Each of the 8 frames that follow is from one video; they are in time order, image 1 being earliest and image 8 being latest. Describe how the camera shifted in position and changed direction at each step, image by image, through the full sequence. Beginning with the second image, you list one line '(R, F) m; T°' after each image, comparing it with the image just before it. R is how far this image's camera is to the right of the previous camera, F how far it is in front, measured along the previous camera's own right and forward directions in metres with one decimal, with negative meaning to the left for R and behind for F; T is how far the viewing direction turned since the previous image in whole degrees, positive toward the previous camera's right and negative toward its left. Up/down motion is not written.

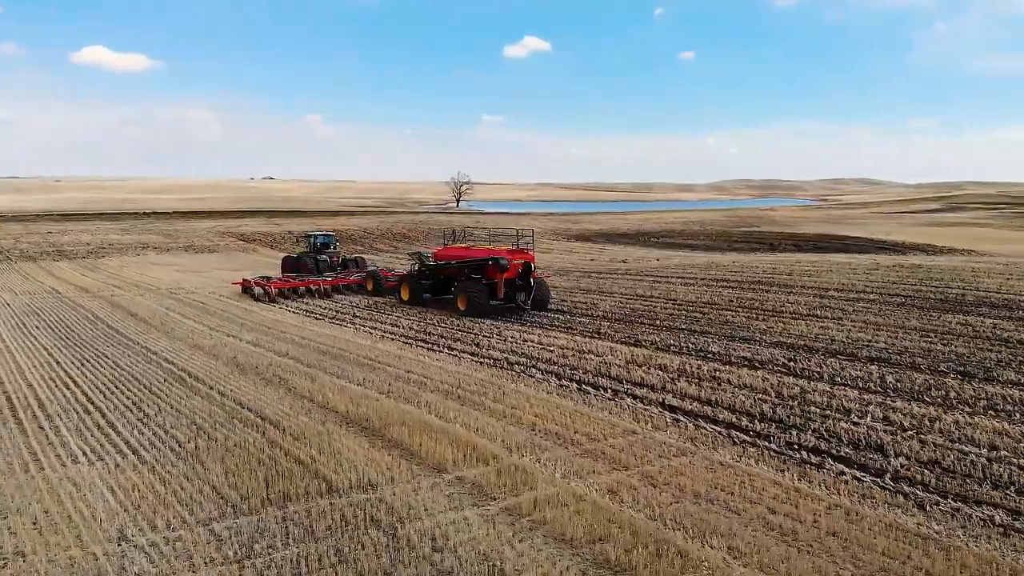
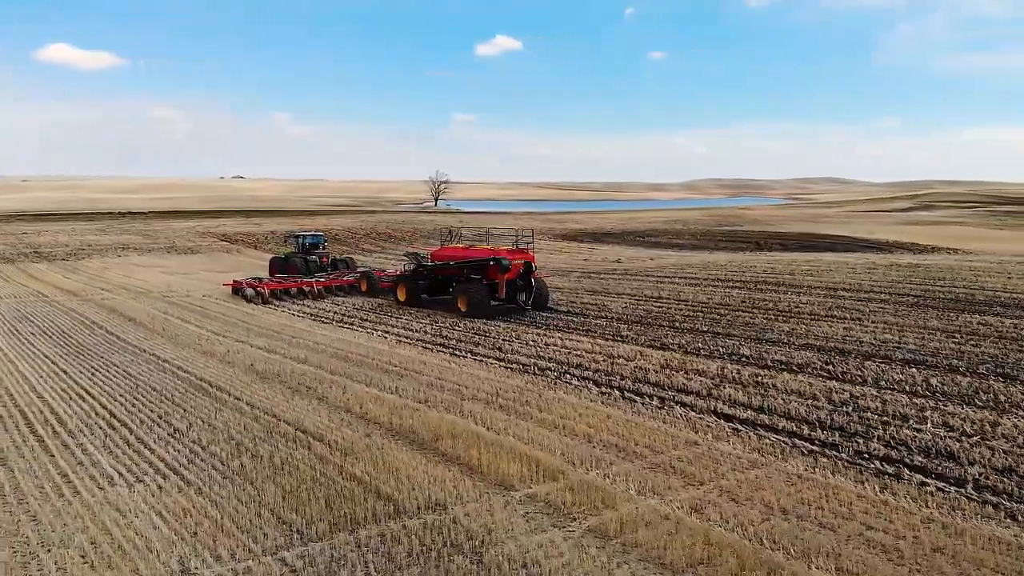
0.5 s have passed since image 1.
(-0.8, +0.4) m; +2°
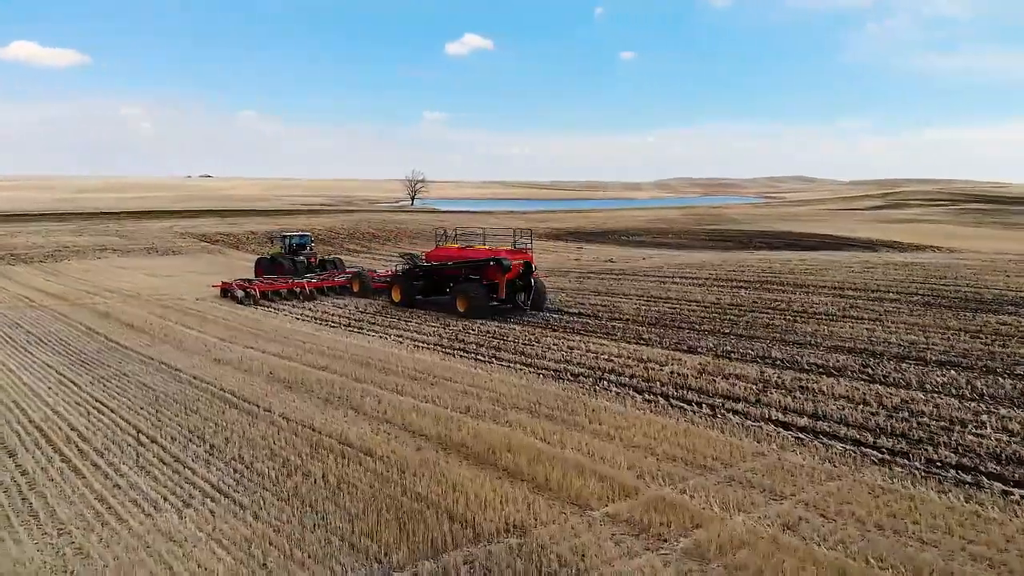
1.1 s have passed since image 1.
(-0.8, +0.4) m; +2°
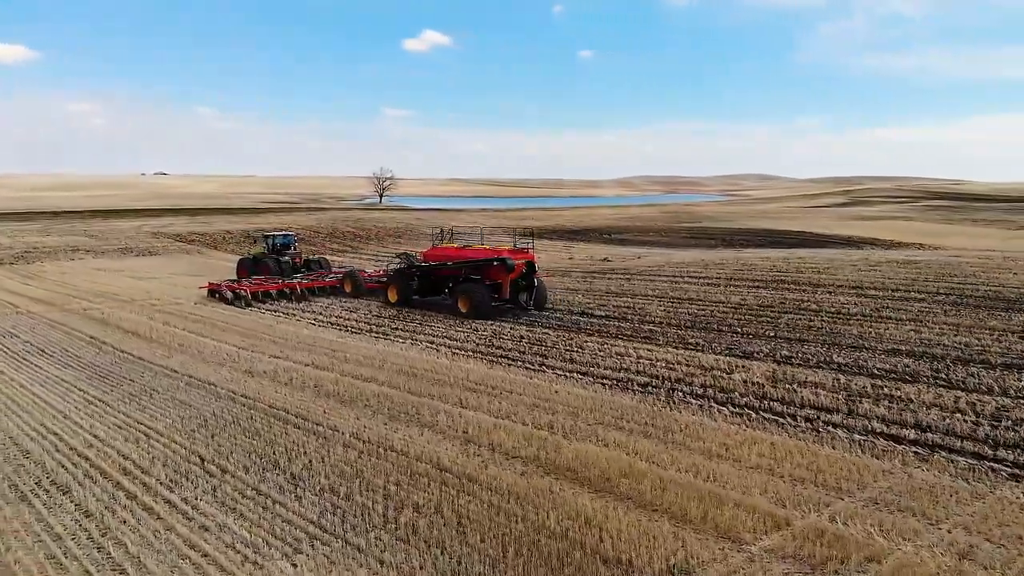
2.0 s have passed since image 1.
(-1.2, +0.7) m; +3°
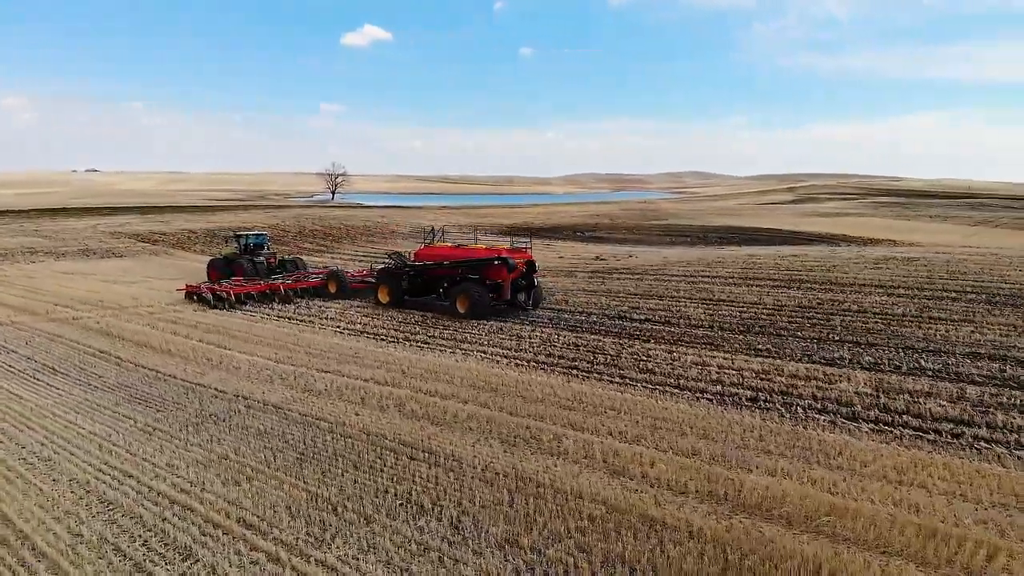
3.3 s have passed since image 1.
(-1.7, +0.9) m; +4°
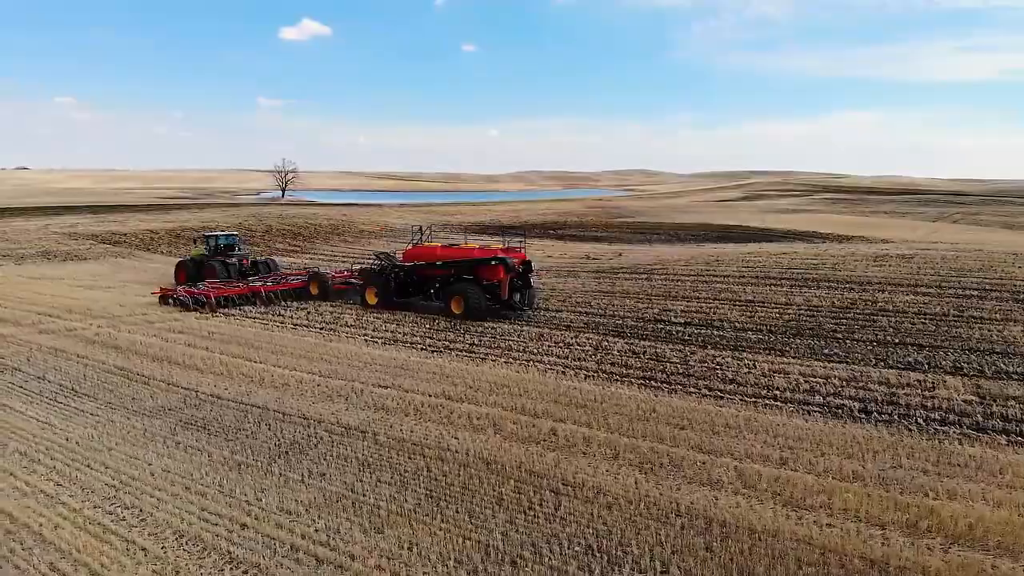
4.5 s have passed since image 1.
(-1.5, +0.8) m; +4°
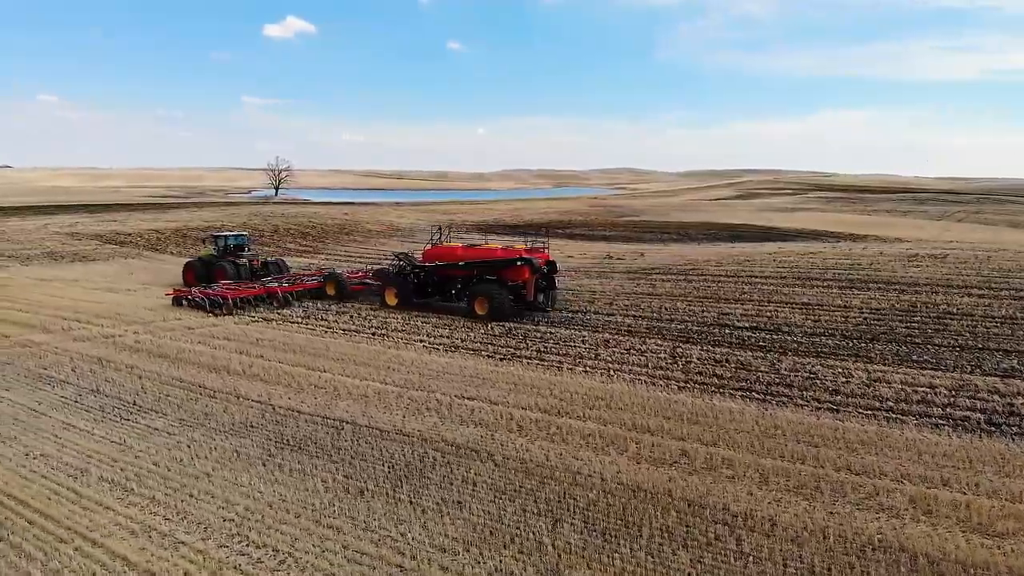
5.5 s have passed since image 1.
(-1.2, +0.6) m; +1°
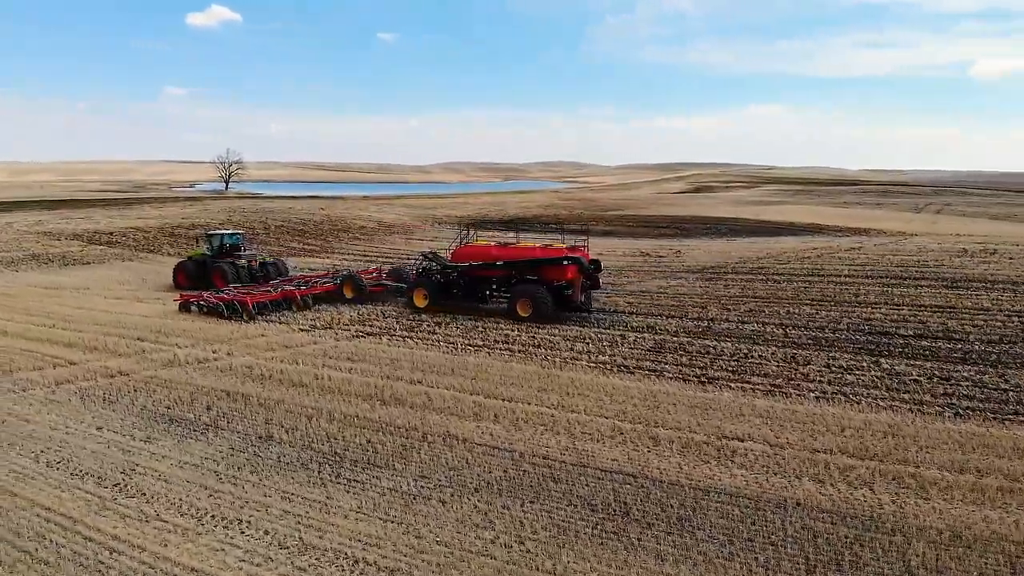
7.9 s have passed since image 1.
(-3.0, +1.6) m; +5°
